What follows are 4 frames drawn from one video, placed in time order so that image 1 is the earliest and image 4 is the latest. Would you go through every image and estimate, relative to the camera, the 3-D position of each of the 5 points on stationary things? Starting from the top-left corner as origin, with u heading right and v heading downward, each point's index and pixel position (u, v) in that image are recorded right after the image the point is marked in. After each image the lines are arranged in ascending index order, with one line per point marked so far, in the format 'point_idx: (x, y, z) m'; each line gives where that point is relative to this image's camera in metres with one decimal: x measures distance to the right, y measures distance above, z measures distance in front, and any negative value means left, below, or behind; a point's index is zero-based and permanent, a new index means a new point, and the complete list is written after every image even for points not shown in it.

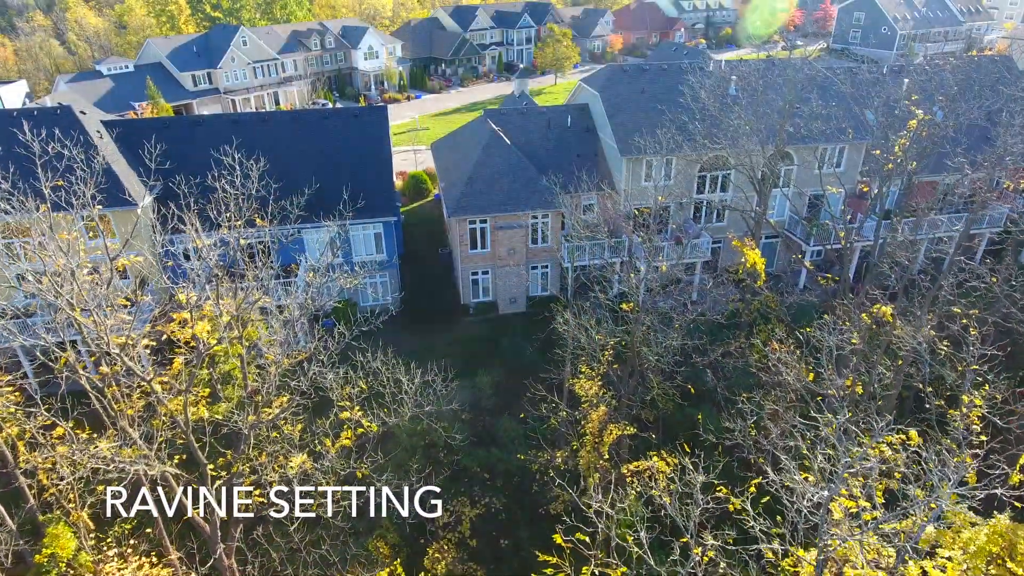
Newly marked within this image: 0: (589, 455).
0: (+2.4, -5.1, +19.7) m
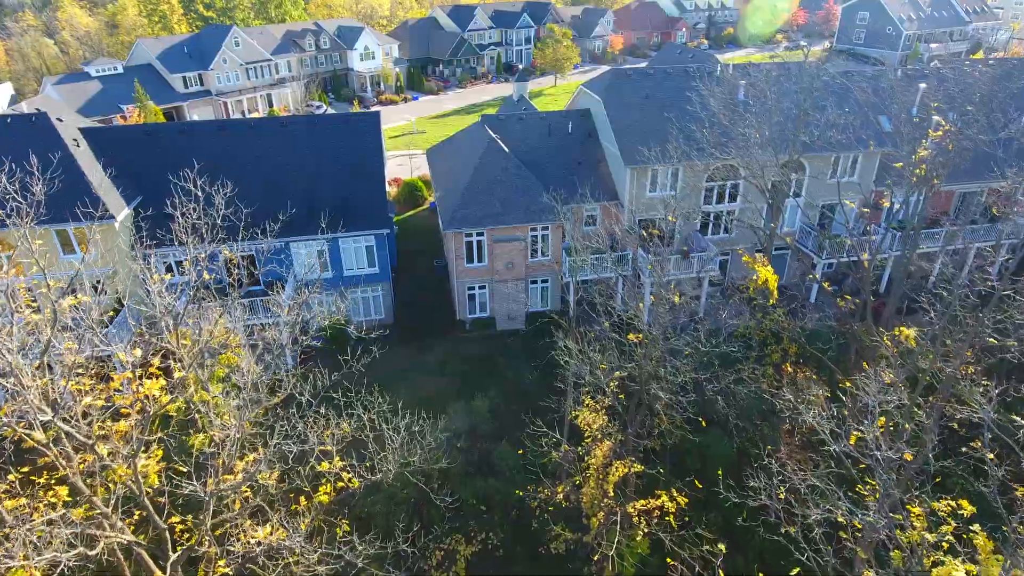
0: (+2.3, -5.8, +18.3) m
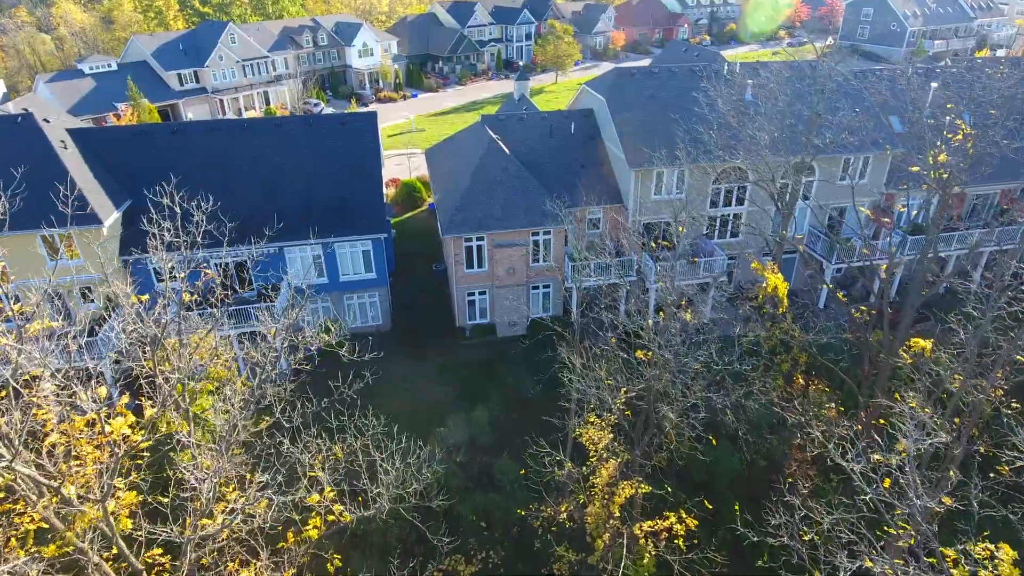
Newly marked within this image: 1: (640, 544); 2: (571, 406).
0: (+2.3, -6.2, +17.5) m
1: (+3.6, -7.2, +18.0) m
2: (+1.8, -3.6, +19.1) m
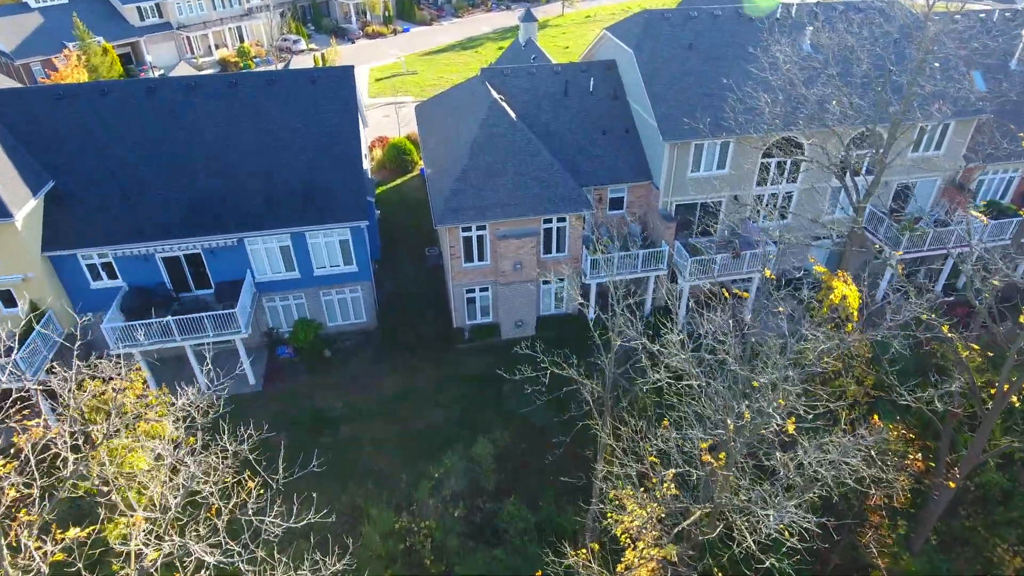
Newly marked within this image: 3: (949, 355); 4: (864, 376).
0: (+2.6, -7.2, +13.6) m
1: (+3.9, -8.1, +14.2) m
2: (+2.1, -4.5, +15.0) m
3: (+12.8, -2.1, +18.6) m
4: (+10.3, -2.6, +18.6) m
